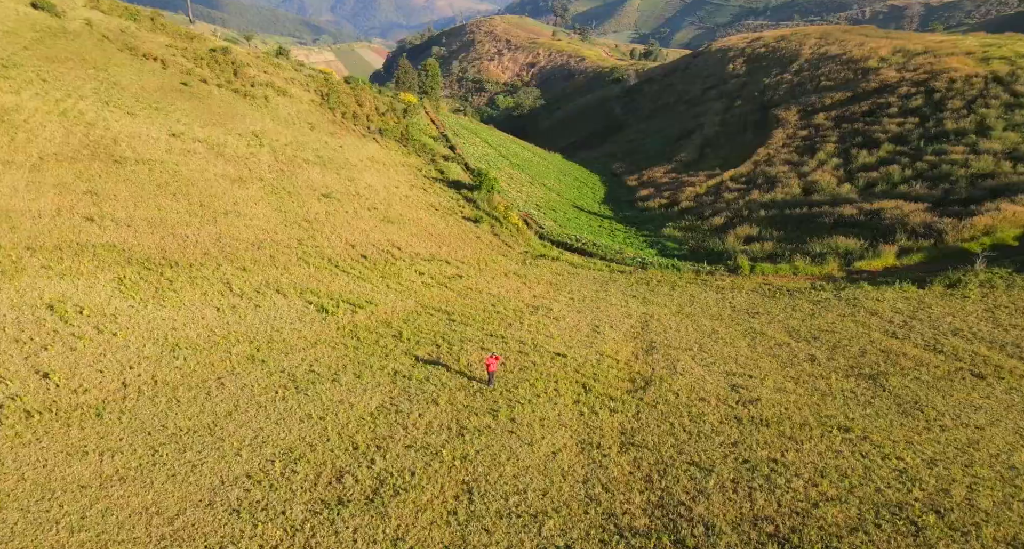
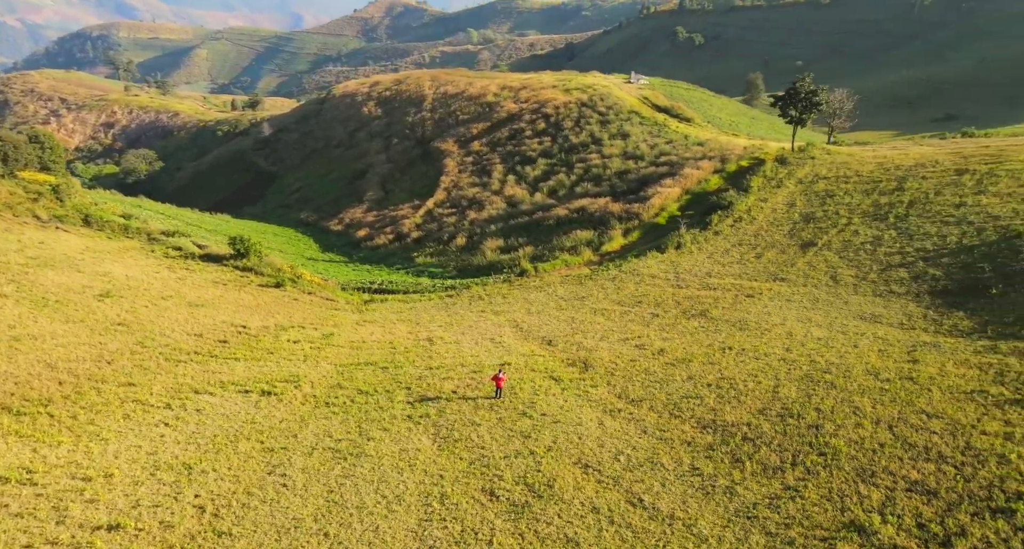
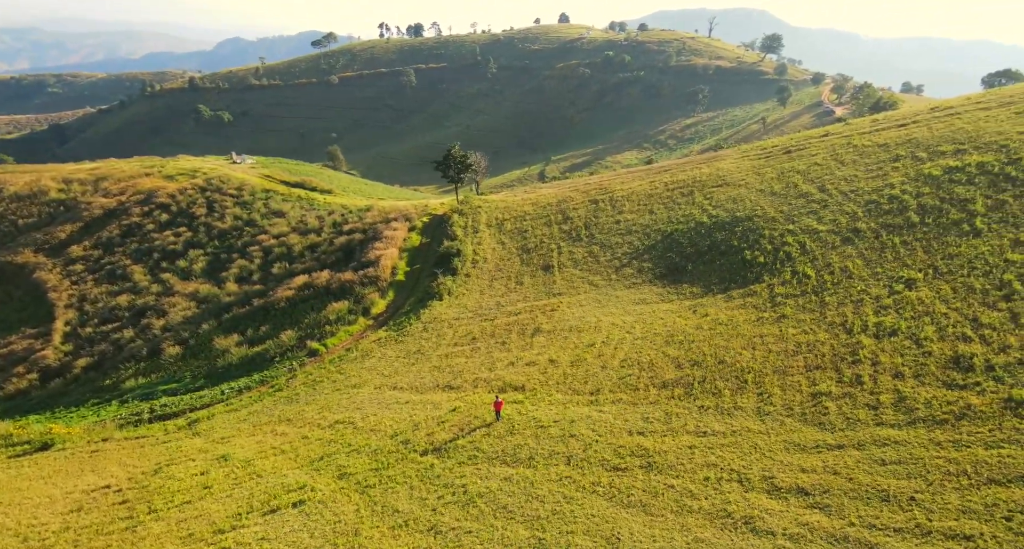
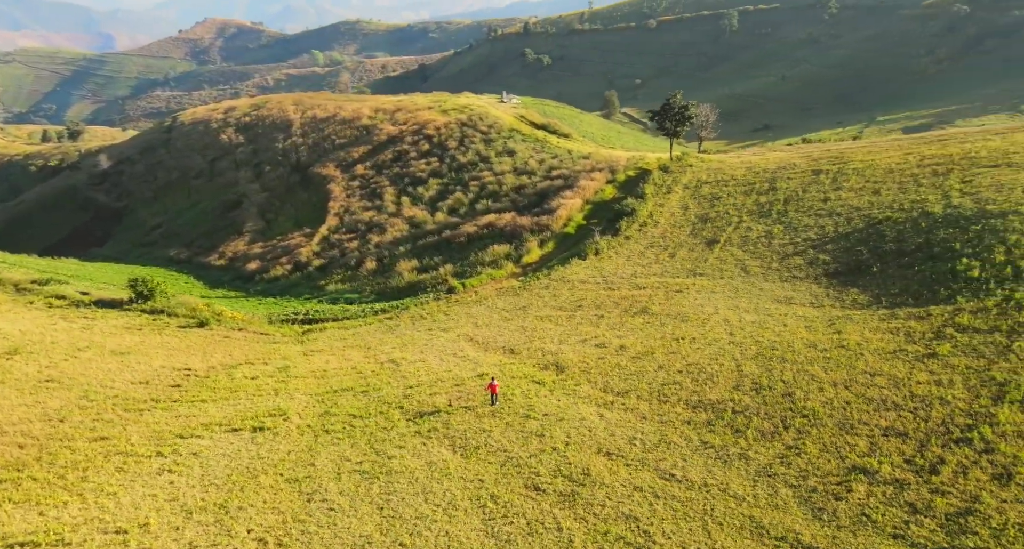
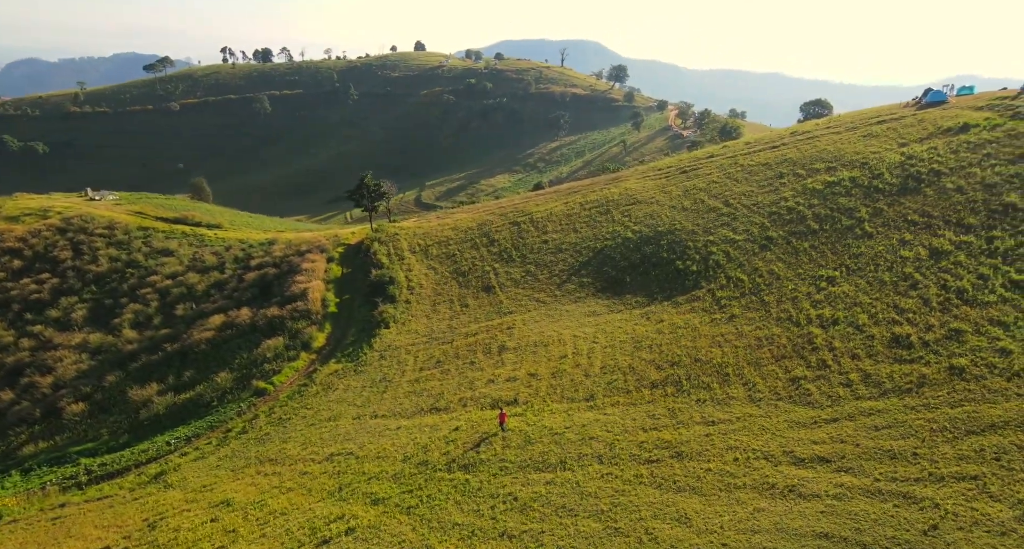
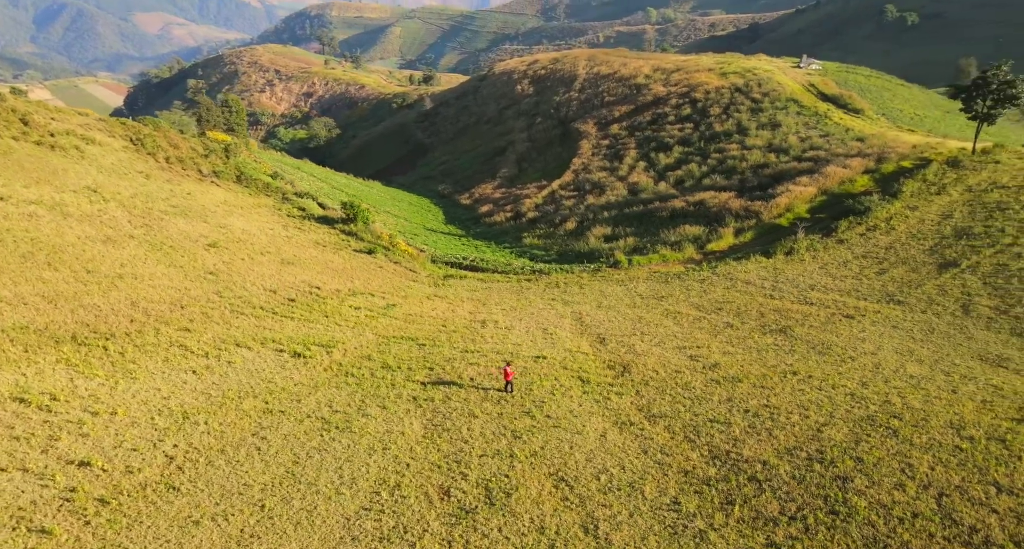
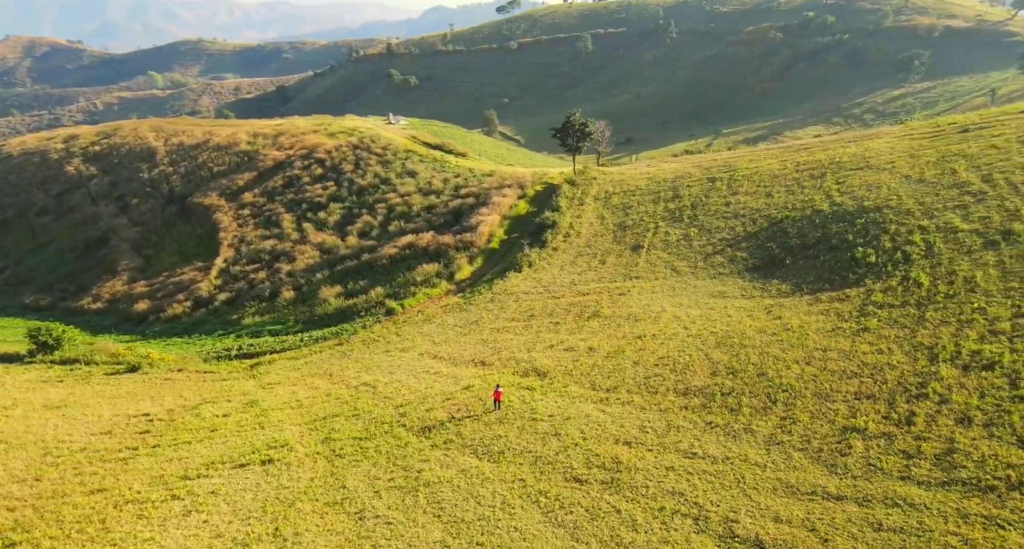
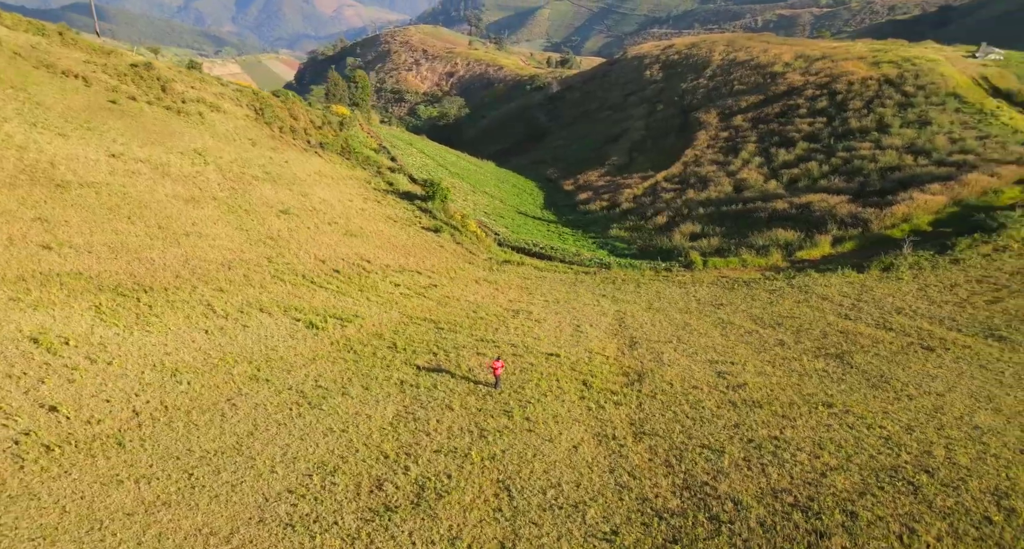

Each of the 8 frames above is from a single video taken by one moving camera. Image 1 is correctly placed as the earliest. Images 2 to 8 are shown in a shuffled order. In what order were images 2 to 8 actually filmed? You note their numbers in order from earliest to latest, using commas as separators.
8, 6, 2, 4, 7, 3, 5
